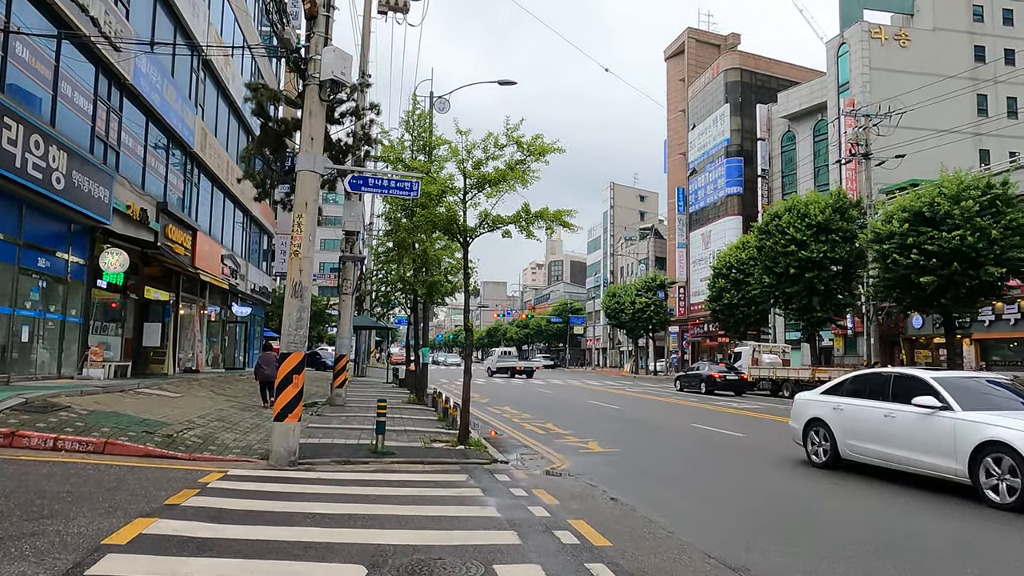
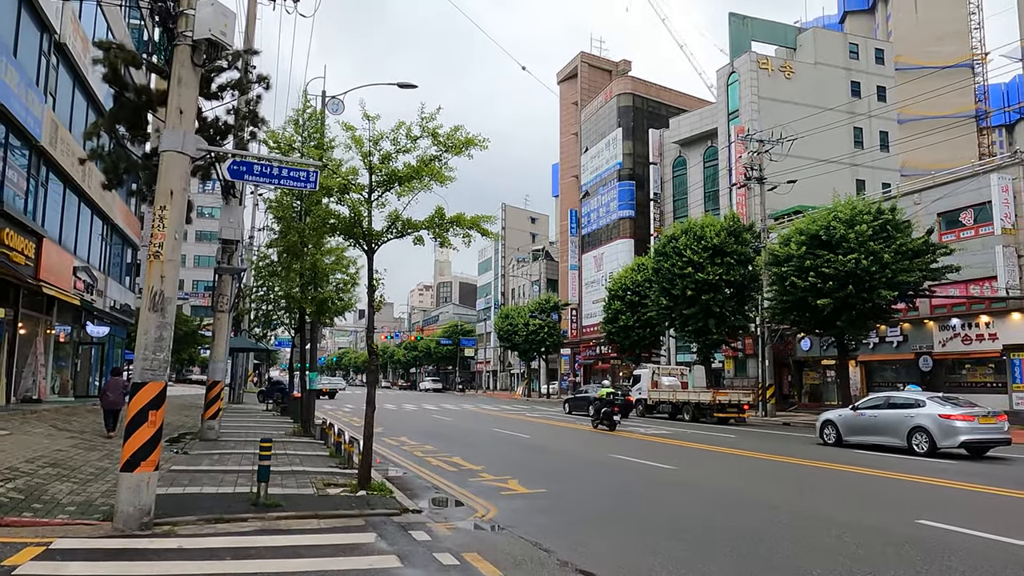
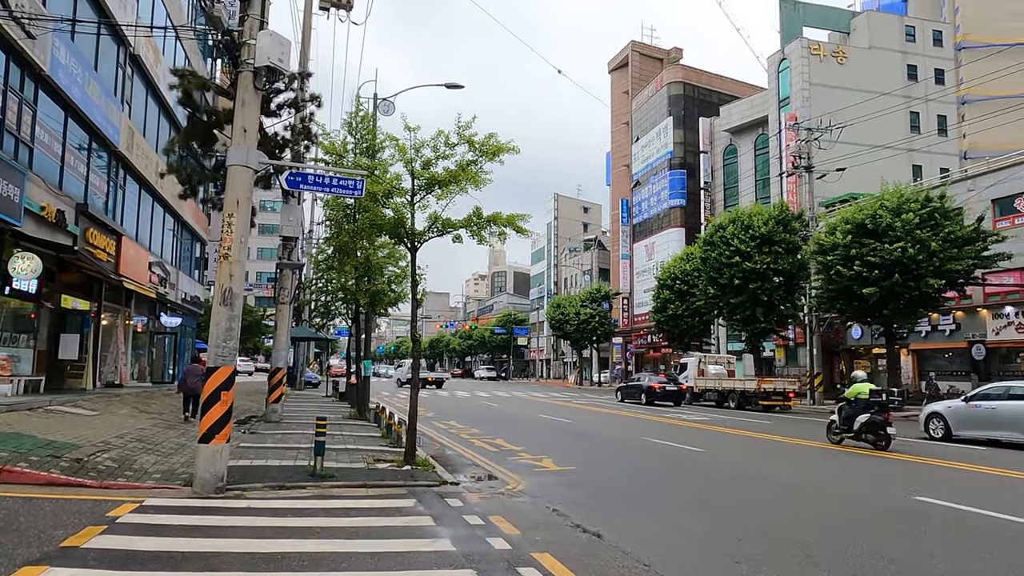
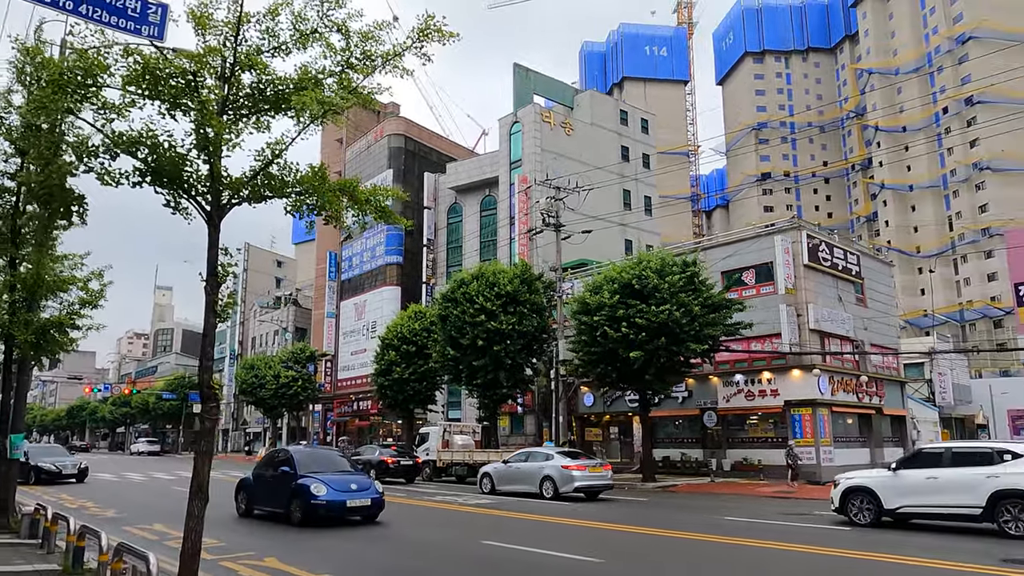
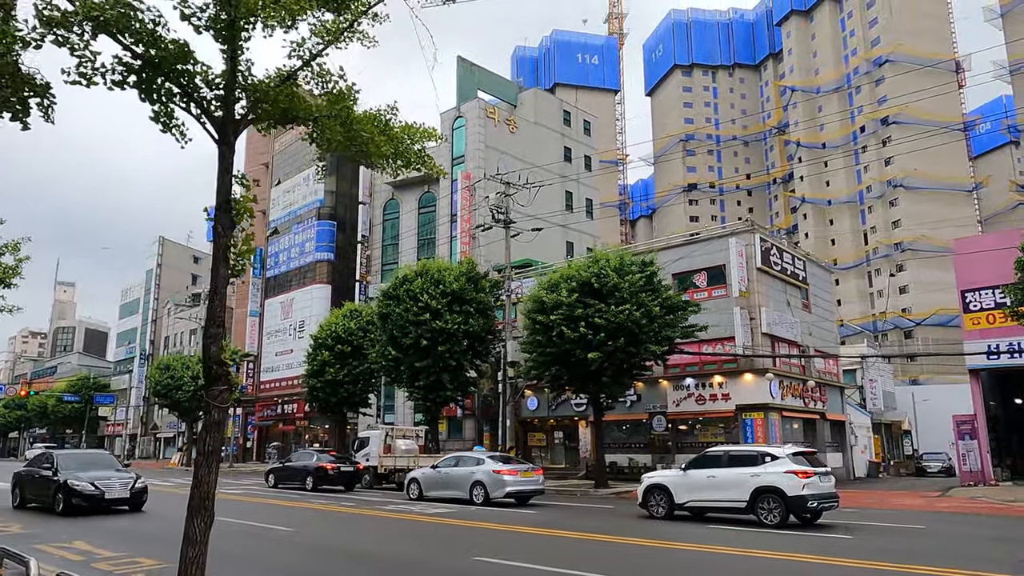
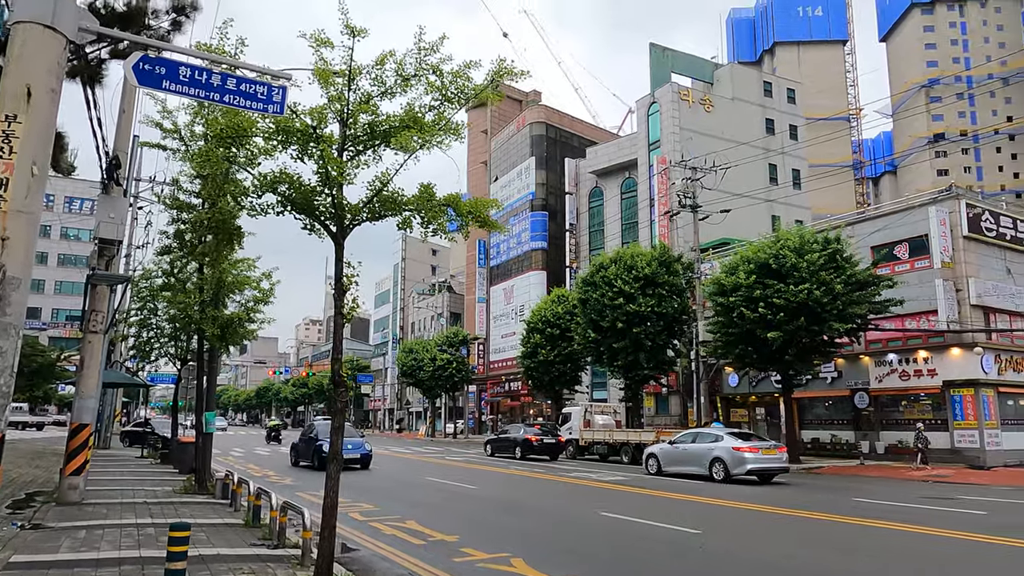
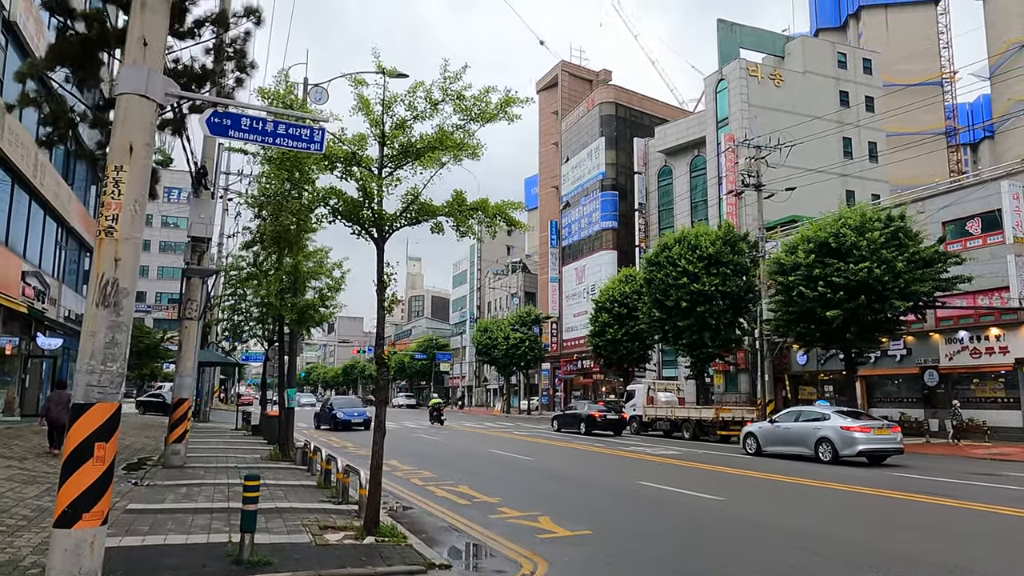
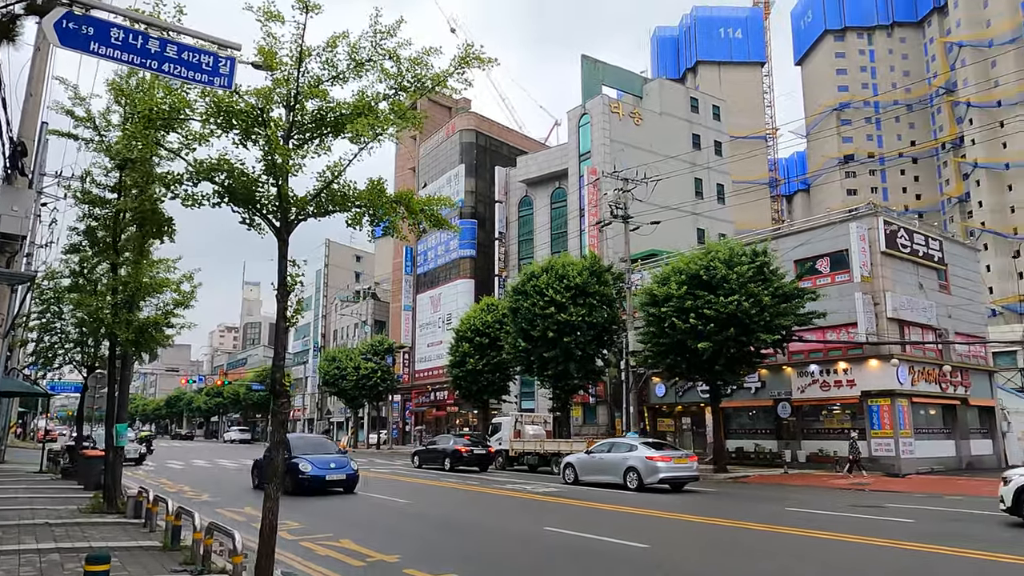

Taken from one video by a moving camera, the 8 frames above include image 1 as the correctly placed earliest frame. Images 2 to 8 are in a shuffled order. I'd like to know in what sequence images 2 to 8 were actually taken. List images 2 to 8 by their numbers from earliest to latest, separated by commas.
3, 2, 7, 6, 8, 4, 5
